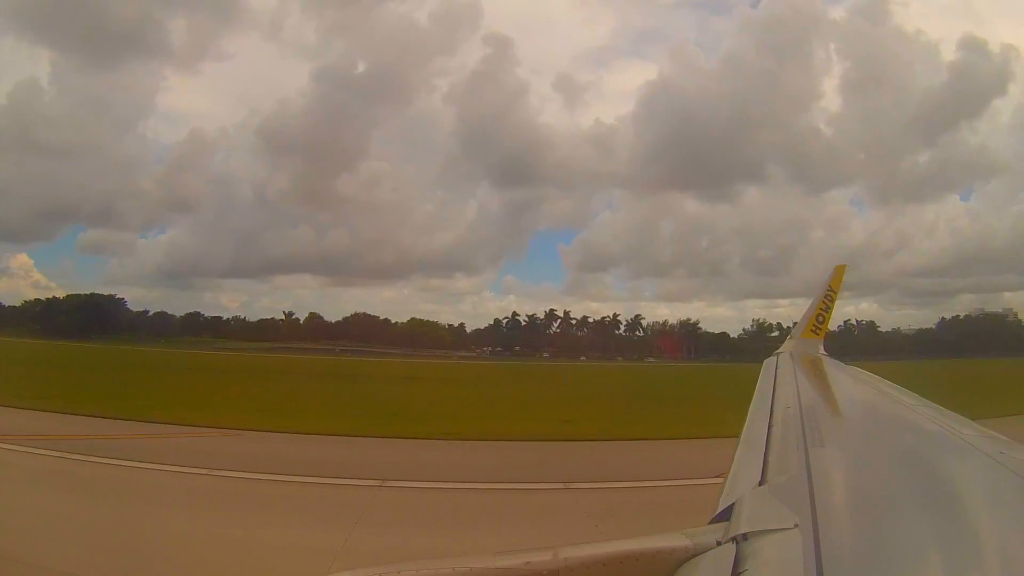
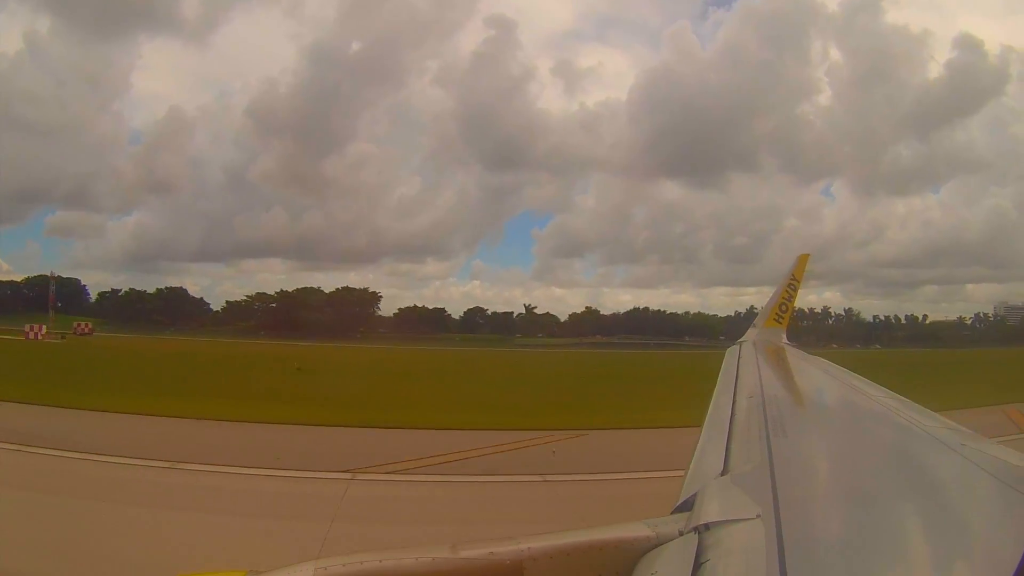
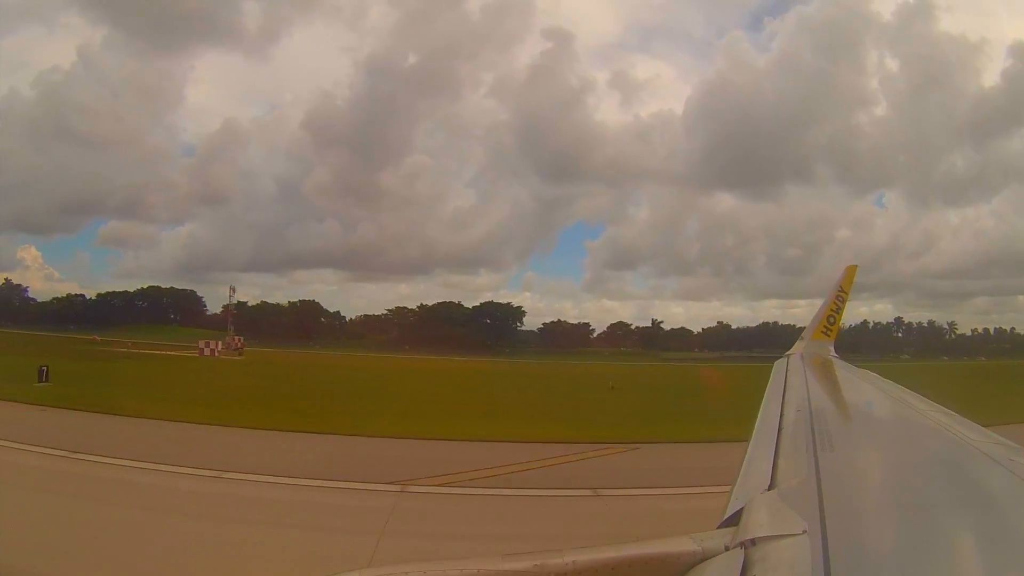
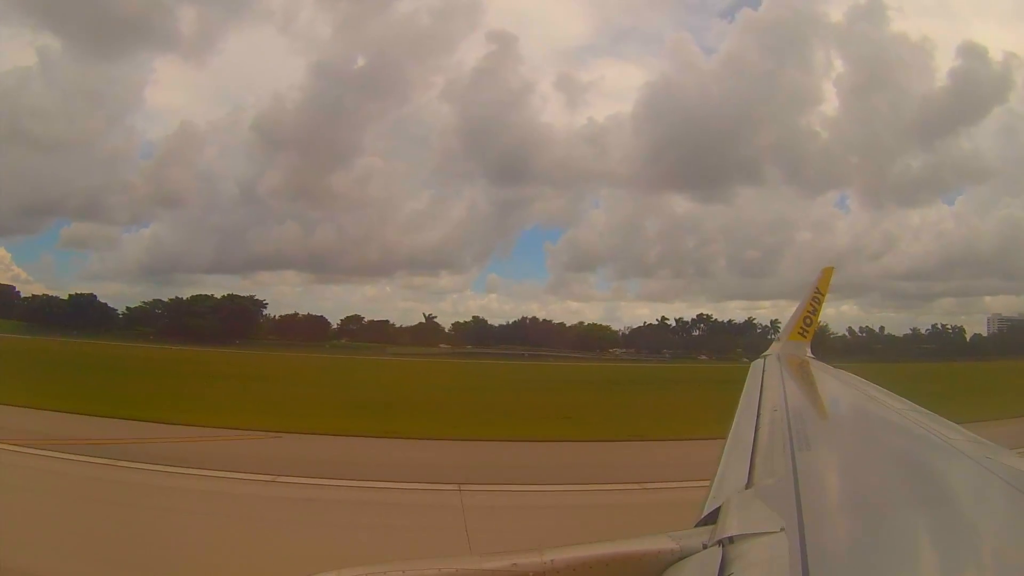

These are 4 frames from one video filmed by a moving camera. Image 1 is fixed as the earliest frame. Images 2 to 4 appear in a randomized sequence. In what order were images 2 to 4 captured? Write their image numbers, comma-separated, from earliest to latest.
4, 2, 3
